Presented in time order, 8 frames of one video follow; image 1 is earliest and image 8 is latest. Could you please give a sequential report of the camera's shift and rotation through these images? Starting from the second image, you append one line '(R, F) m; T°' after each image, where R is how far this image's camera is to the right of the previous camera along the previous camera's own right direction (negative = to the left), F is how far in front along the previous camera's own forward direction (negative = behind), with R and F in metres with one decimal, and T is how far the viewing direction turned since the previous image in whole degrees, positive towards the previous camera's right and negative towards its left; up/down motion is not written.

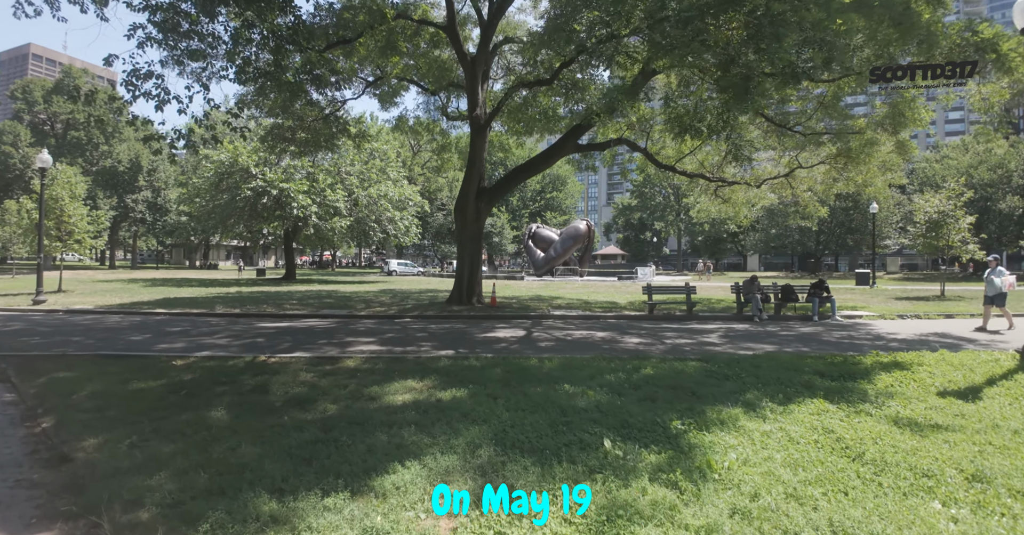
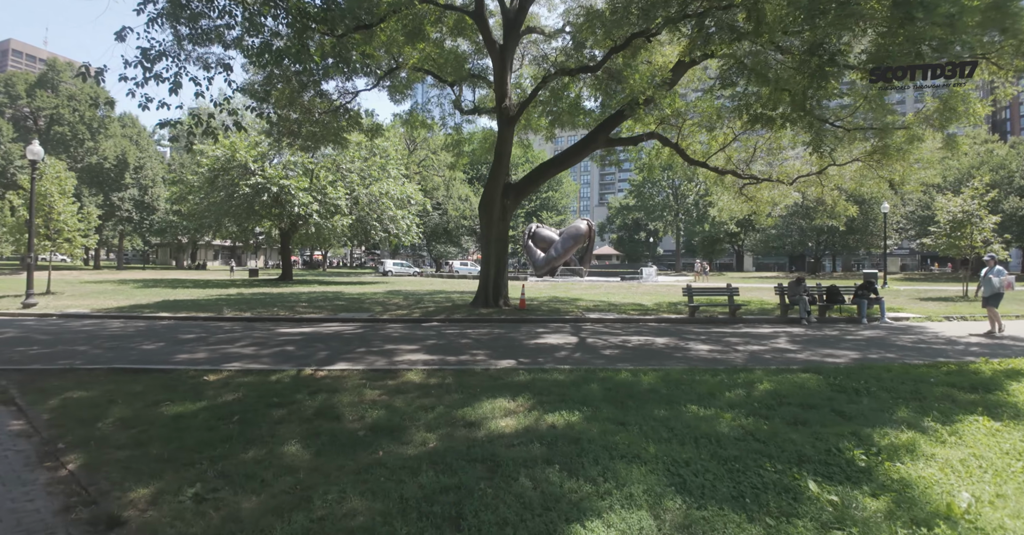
(-1.2, +0.9) m; +1°
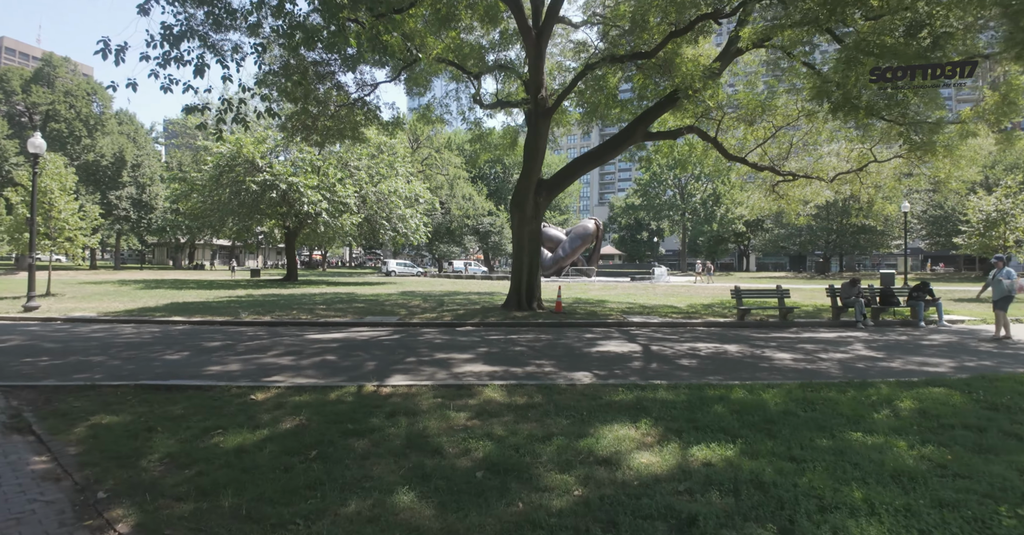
(-1.0, +0.8) m; +1°
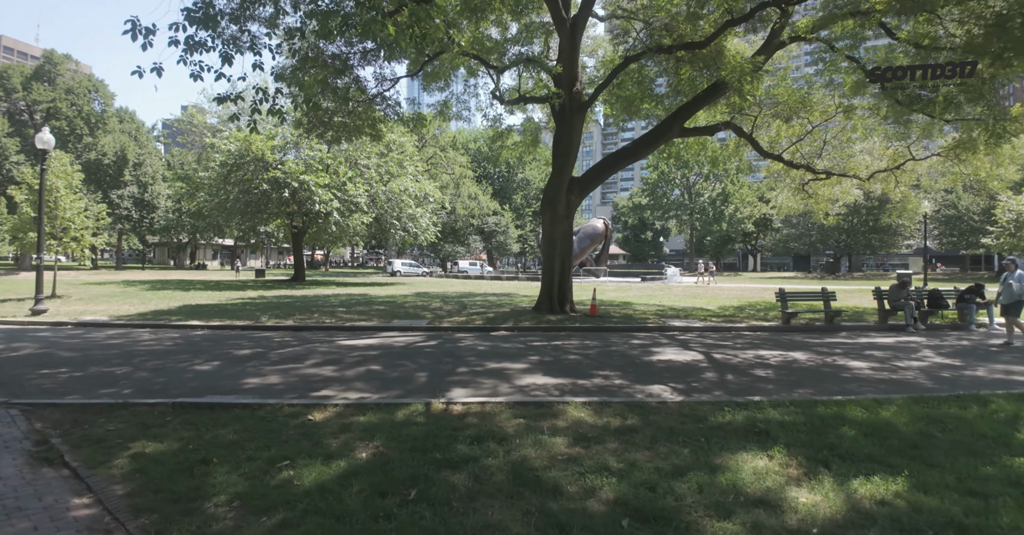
(-0.8, +0.6) m; 0°
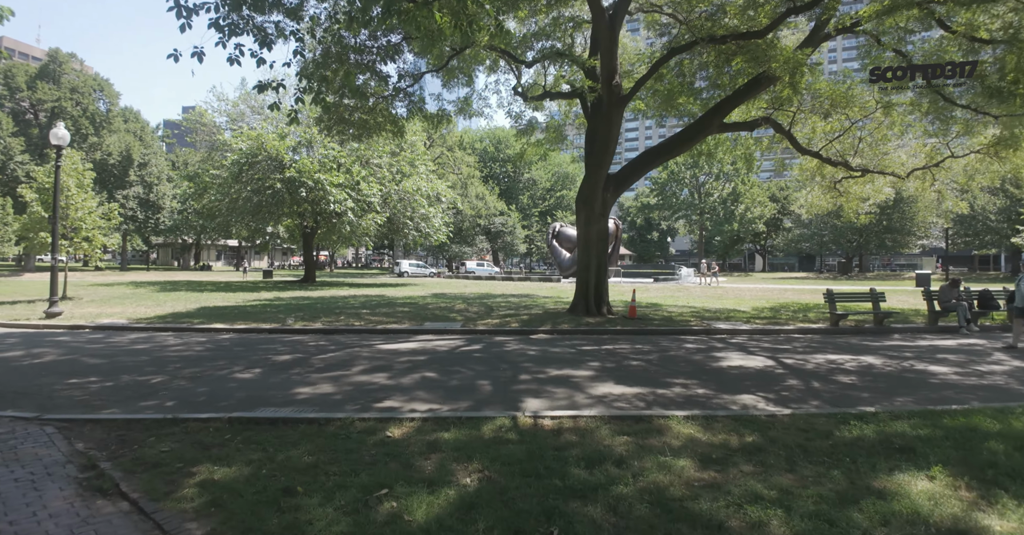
(-0.8, +0.5) m; 0°
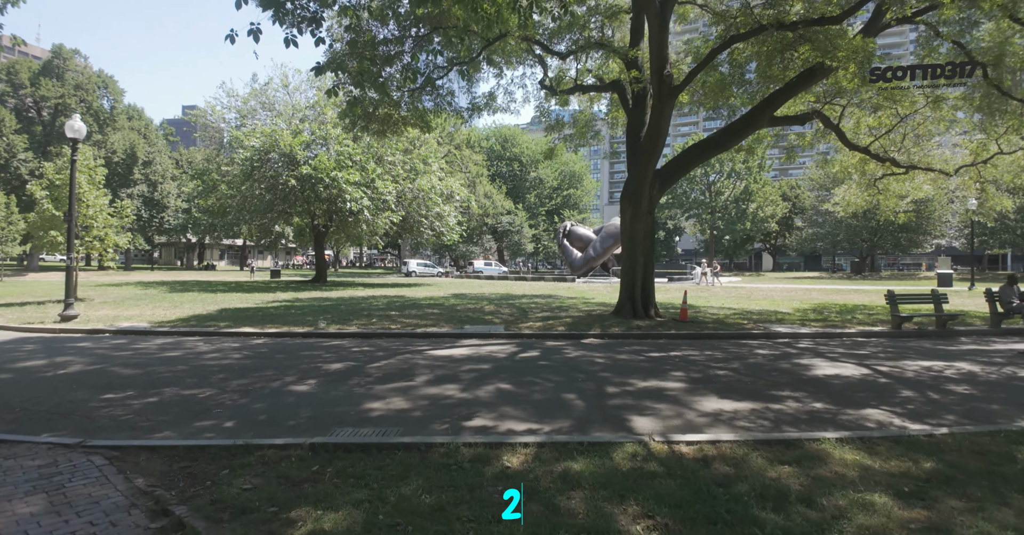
(-1.0, +0.6) m; 0°
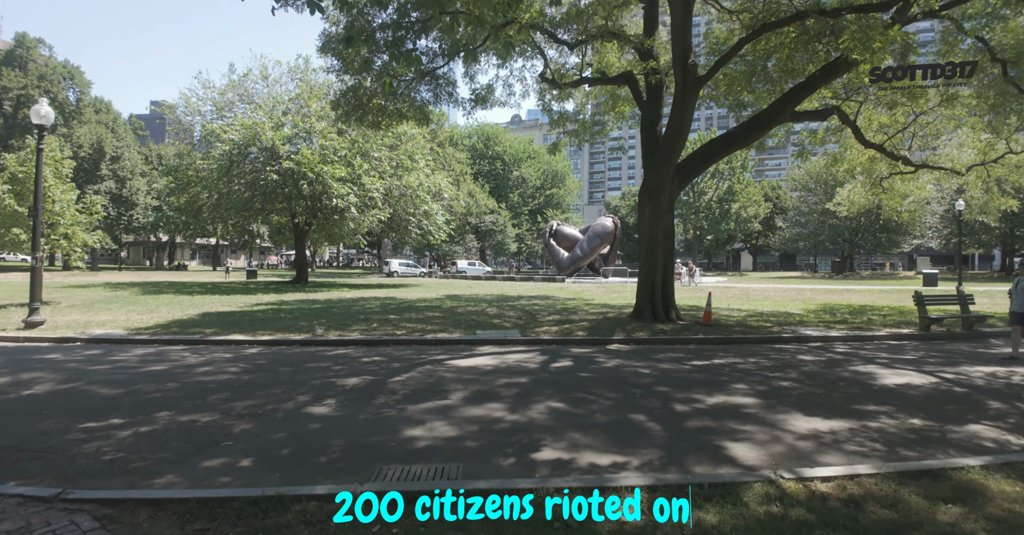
(-0.8, +0.8) m; +3°
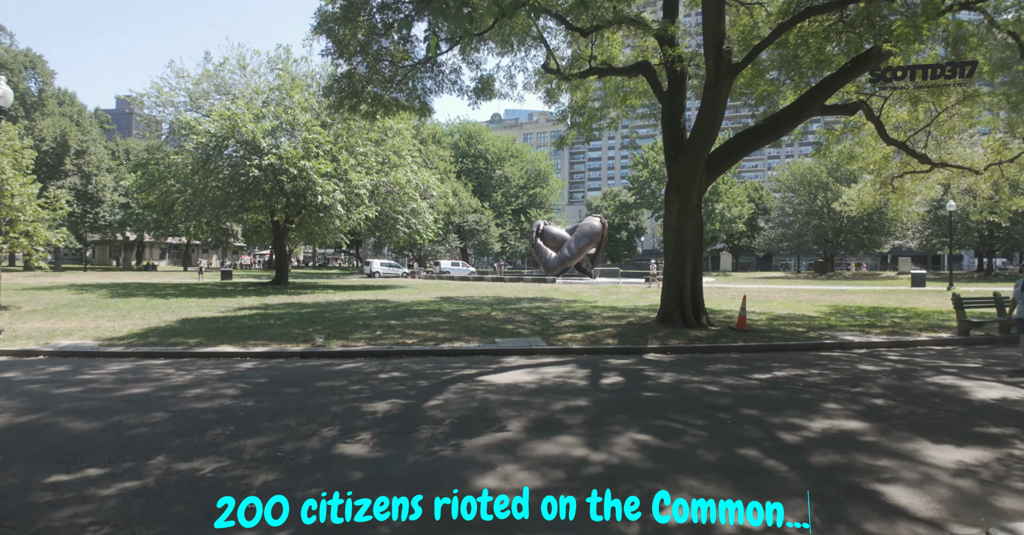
(-0.8, +0.9) m; +3°
